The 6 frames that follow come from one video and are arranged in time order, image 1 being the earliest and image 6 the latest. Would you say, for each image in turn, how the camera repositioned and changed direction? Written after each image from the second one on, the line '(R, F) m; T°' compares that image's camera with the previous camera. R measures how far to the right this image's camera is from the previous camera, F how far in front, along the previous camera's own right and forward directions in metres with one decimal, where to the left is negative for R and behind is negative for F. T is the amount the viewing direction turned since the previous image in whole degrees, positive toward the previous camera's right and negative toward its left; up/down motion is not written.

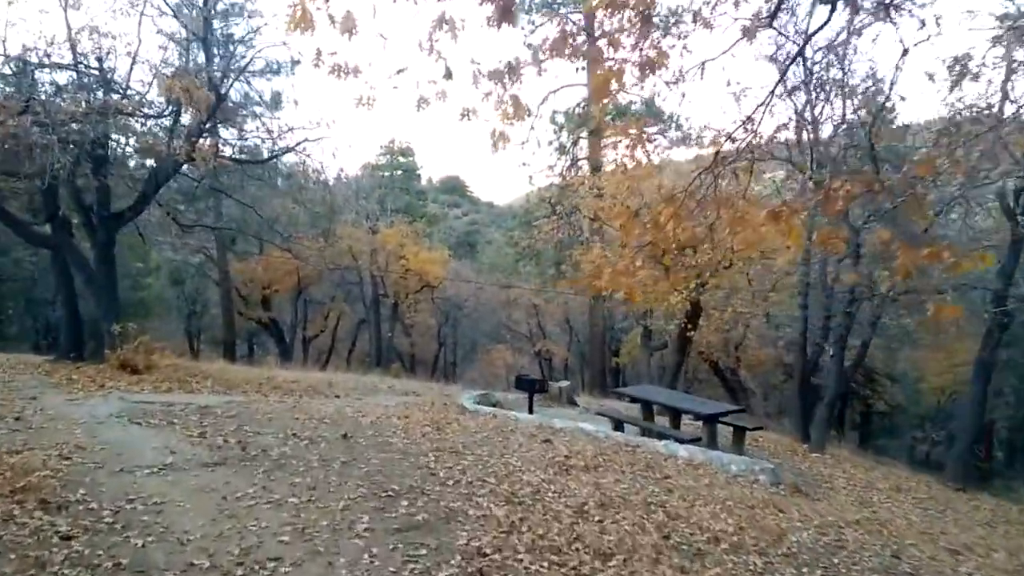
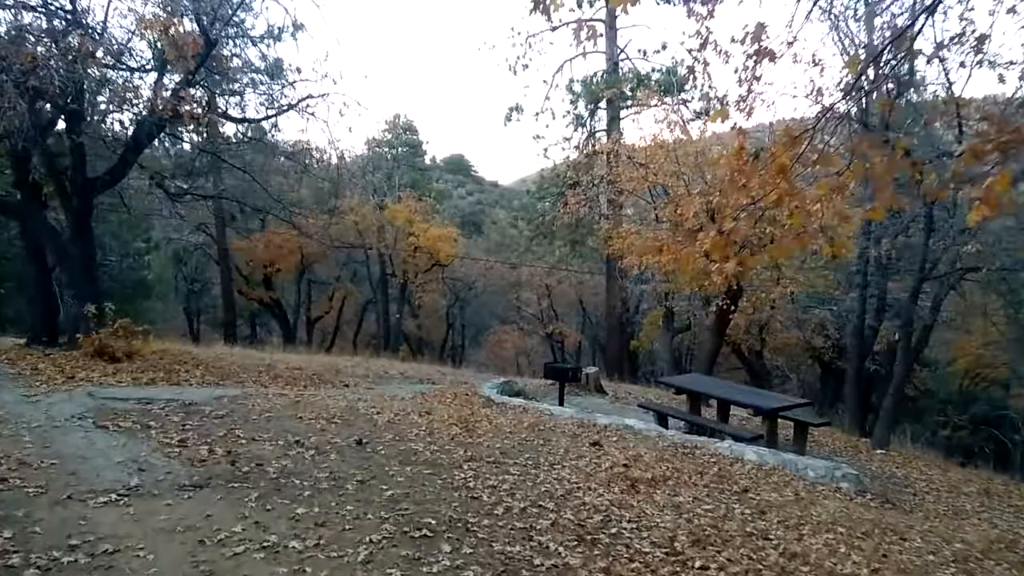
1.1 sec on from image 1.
(-0.4, +1.5) m; 0°
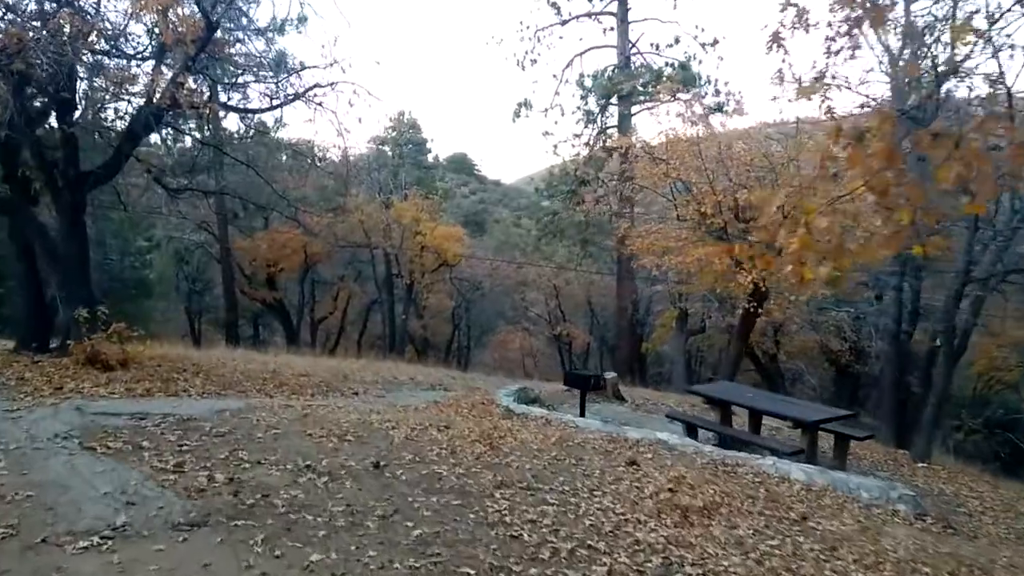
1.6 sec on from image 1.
(-0.3, +0.7) m; 0°
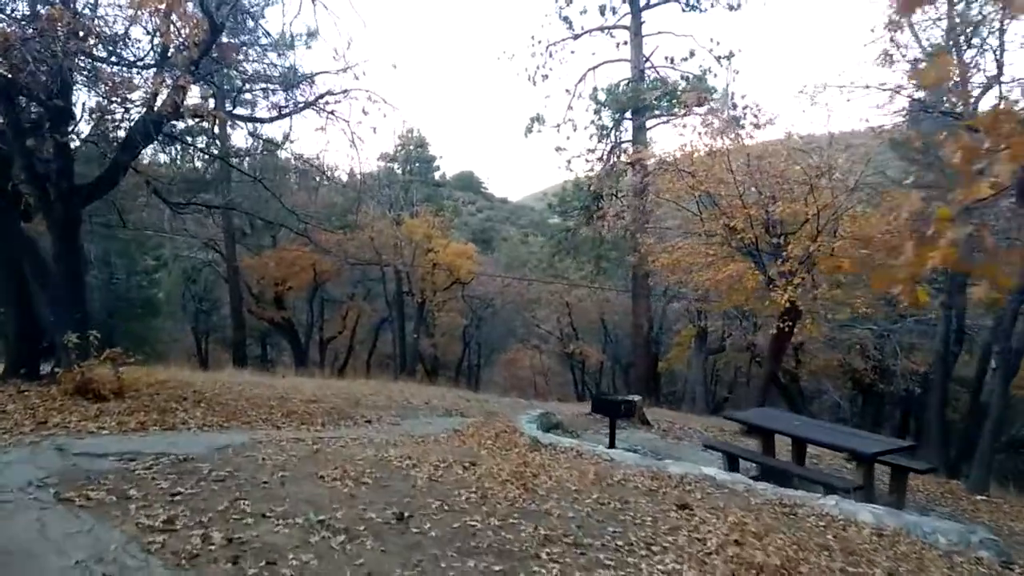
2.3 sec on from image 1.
(-0.3, +0.8) m; -1°
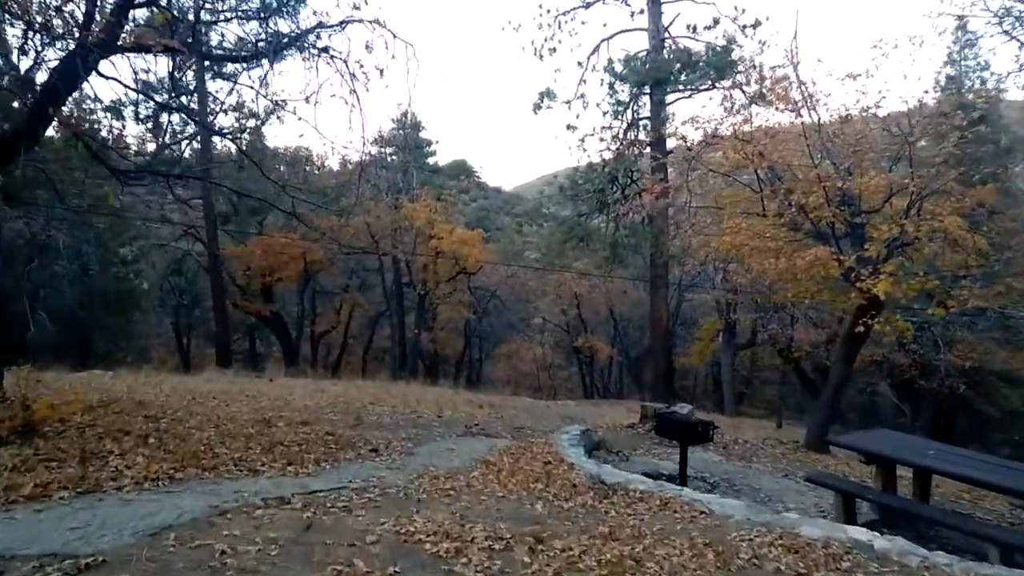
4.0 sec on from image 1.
(-0.6, +2.3) m; +1°
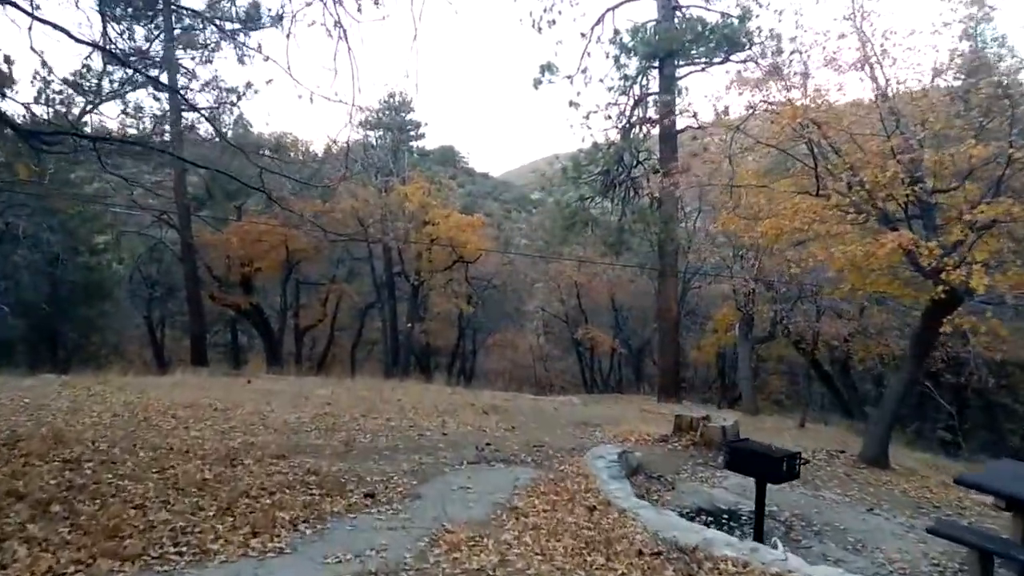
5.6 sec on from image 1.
(-0.4, +1.9) m; +1°
